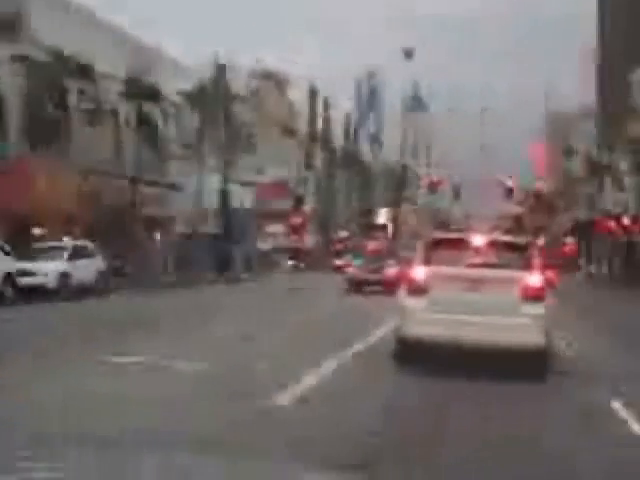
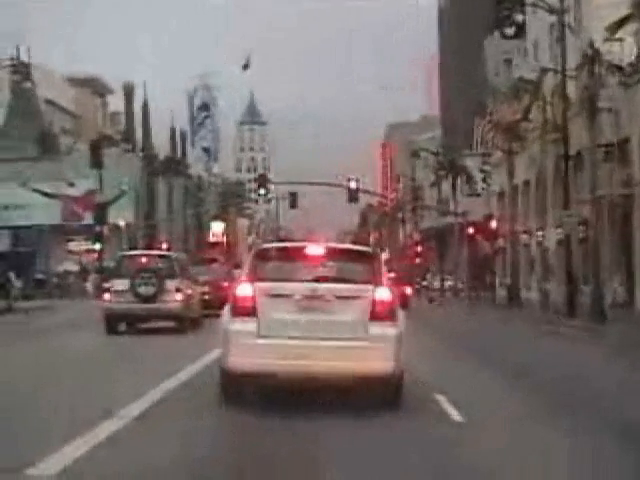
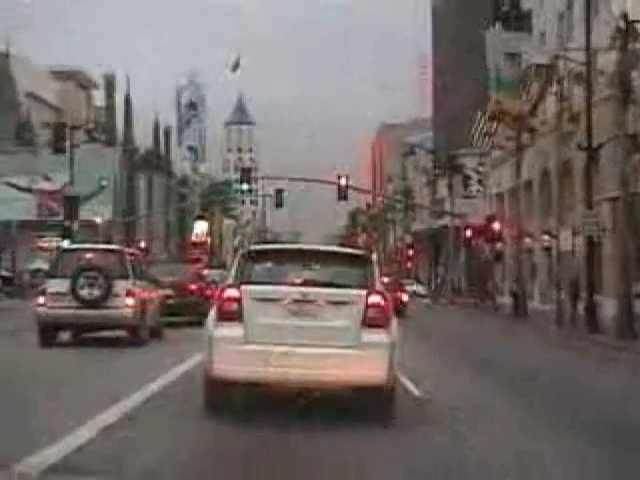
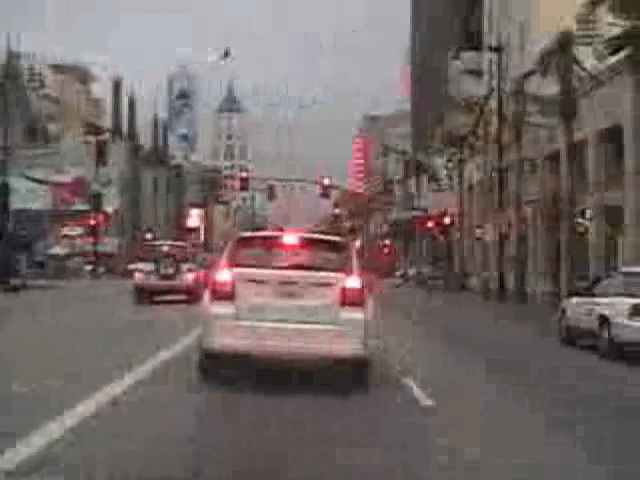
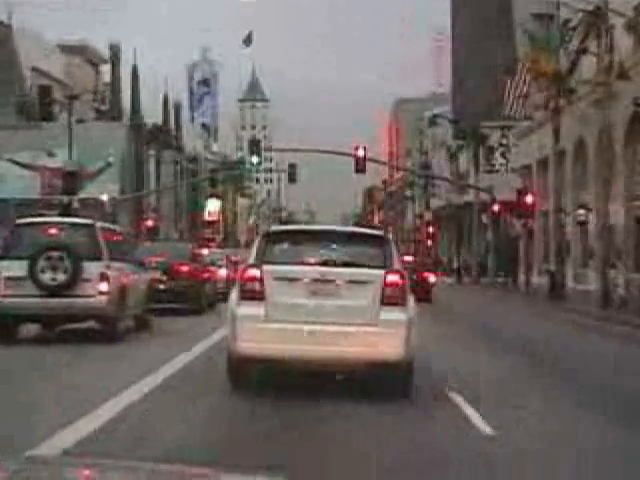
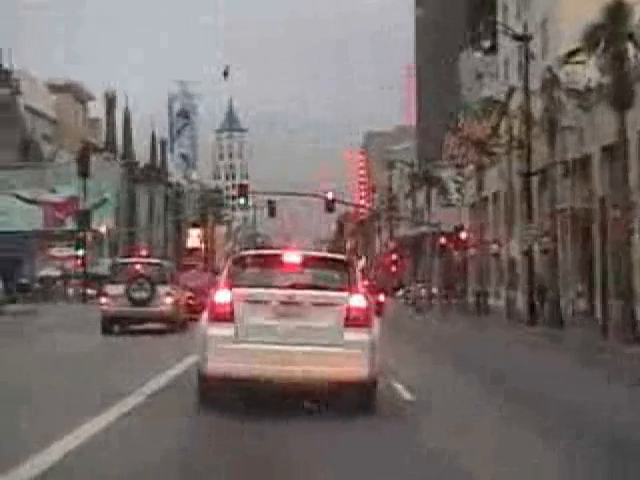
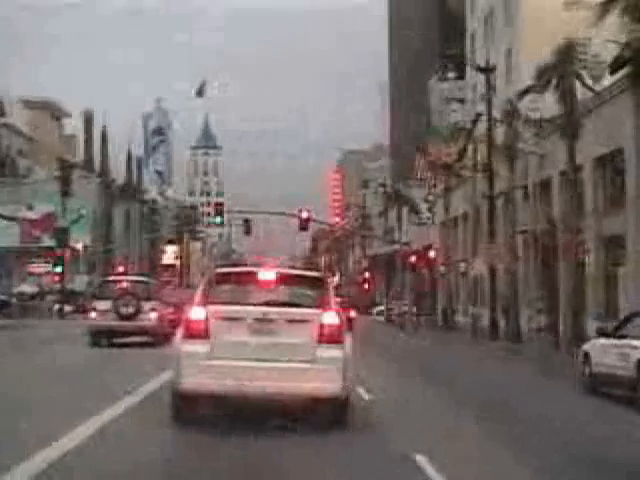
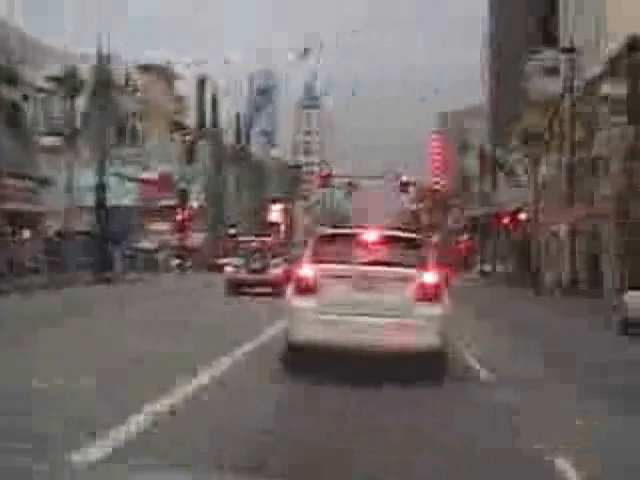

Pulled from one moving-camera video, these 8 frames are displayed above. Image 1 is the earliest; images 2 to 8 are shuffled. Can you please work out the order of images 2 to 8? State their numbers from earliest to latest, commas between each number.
8, 4, 7, 6, 2, 3, 5
